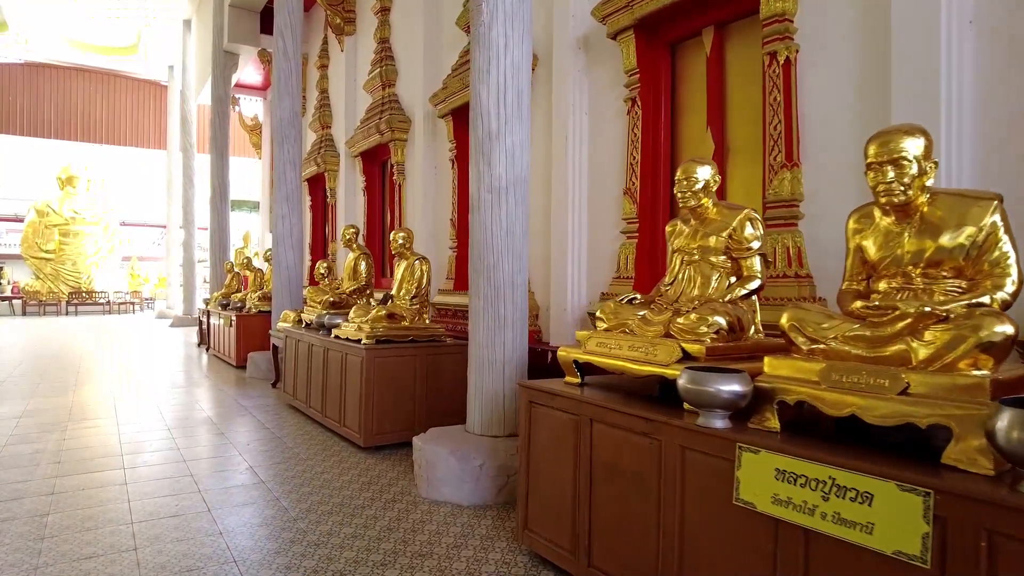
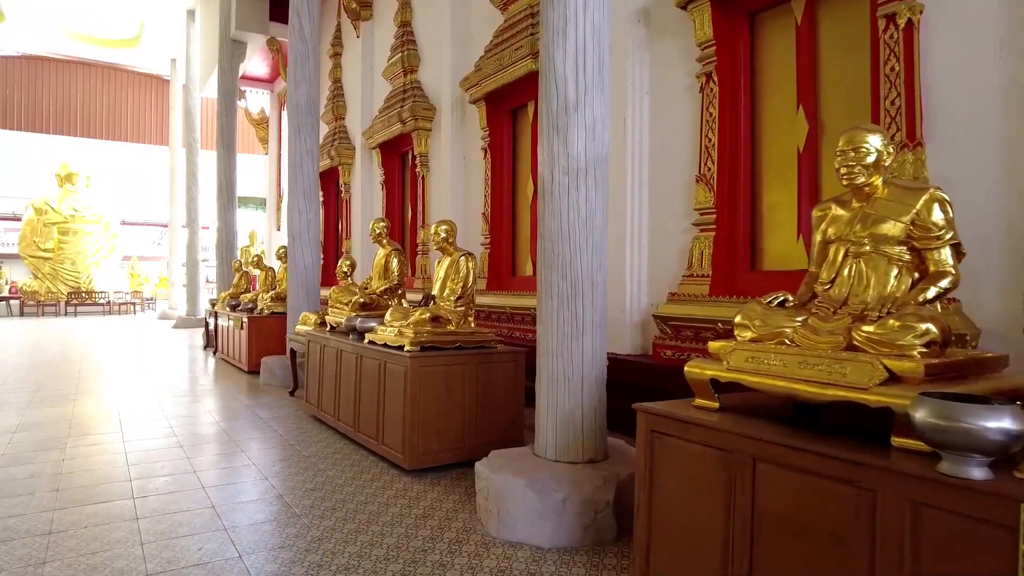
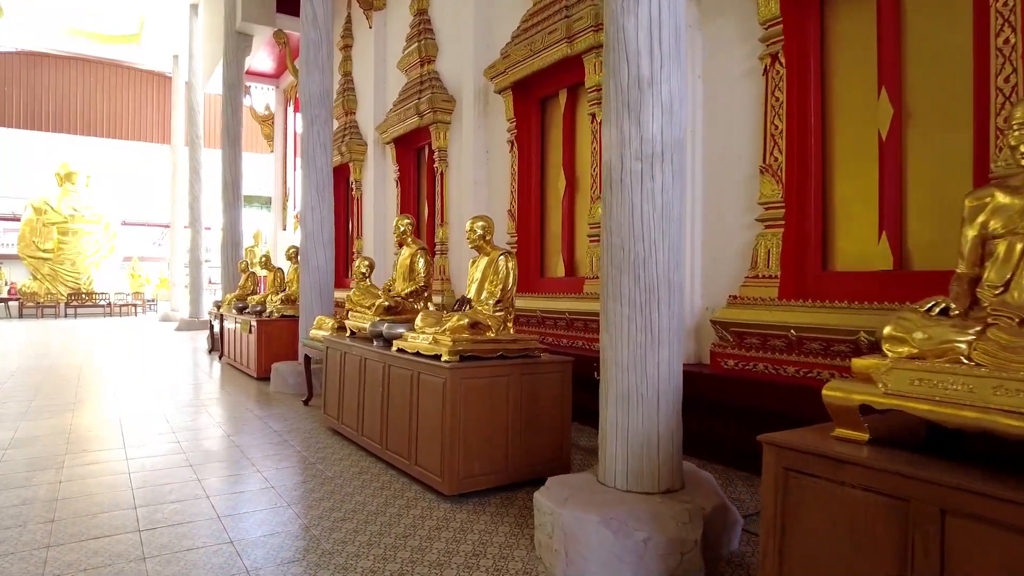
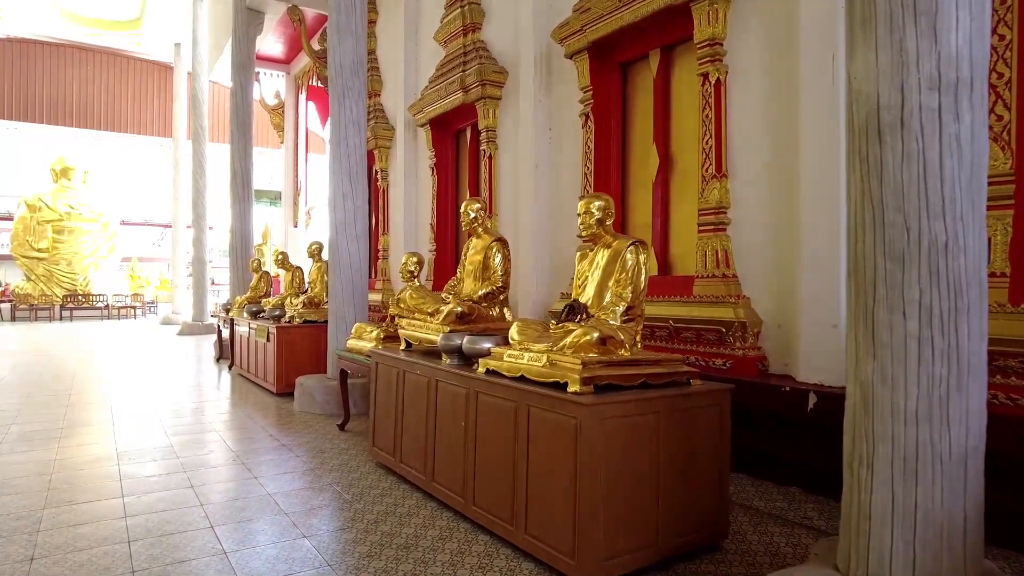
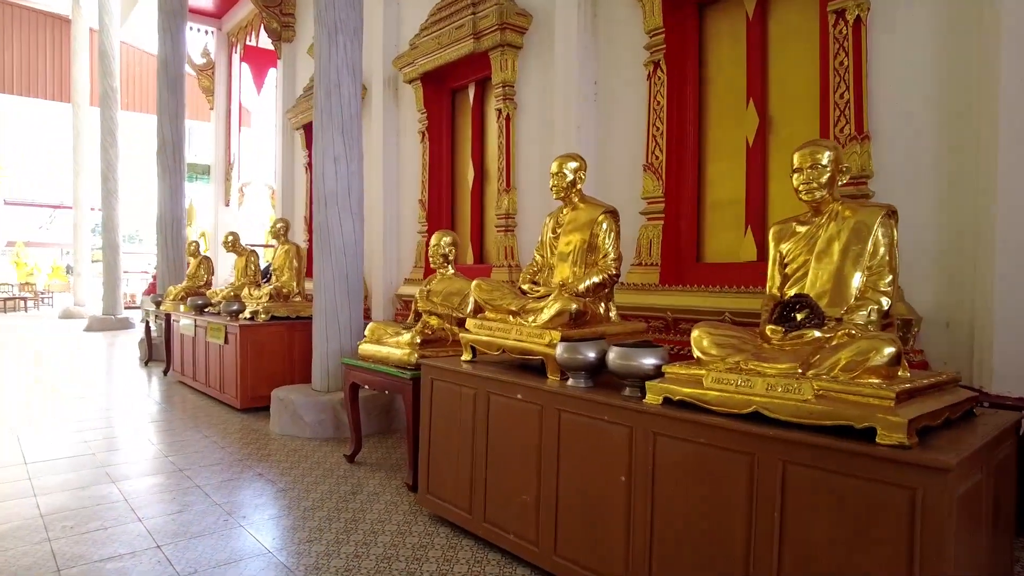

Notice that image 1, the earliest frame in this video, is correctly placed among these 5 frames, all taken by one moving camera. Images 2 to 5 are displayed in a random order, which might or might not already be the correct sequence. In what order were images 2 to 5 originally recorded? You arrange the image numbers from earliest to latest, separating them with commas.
2, 3, 4, 5
